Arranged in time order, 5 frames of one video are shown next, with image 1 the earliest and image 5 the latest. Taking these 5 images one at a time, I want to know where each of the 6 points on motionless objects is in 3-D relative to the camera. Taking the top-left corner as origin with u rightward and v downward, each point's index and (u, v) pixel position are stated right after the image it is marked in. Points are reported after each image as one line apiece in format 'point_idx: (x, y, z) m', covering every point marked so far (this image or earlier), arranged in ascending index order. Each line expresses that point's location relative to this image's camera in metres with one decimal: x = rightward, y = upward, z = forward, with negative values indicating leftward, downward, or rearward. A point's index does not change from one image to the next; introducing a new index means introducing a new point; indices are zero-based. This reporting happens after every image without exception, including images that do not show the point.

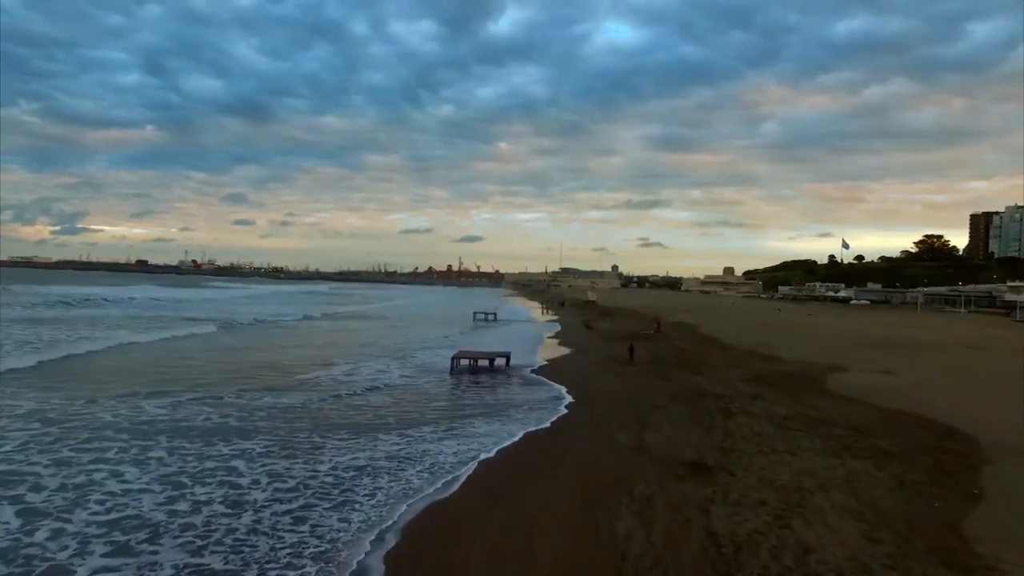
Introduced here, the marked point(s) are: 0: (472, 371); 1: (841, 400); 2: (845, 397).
0: (-1.0, -2.3, +18.1) m
1: (+6.2, -2.1, +12.4) m
2: (+6.4, -2.1, +12.8) m
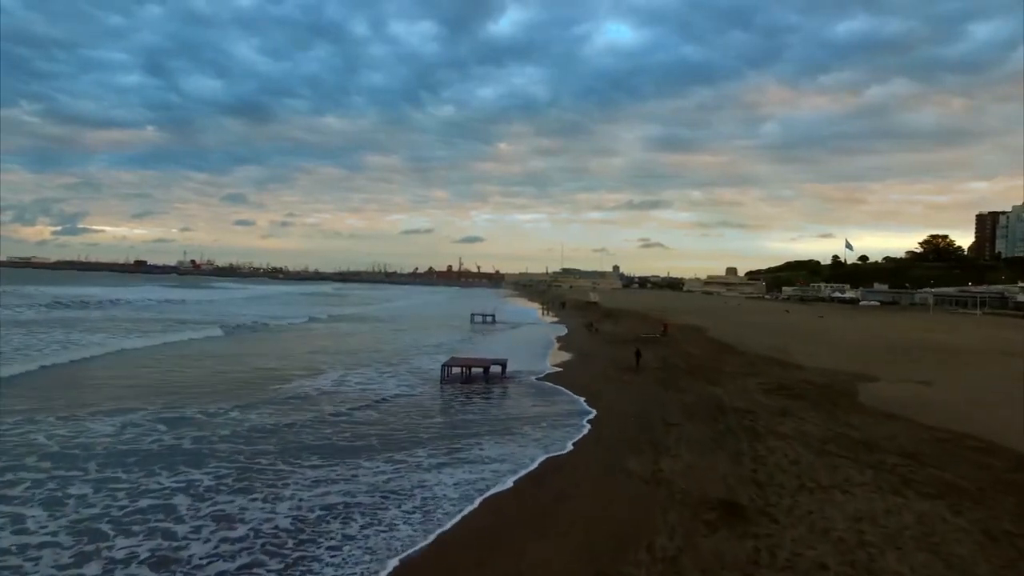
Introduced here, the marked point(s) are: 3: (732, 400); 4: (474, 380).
0: (-1.1, -2.3, +16.7) m
1: (+6.1, -2.2, +10.9) m
2: (+6.4, -2.2, +11.3) m
3: (+4.2, -2.2, +12.8) m
4: (-1.0, -2.4, +16.9) m
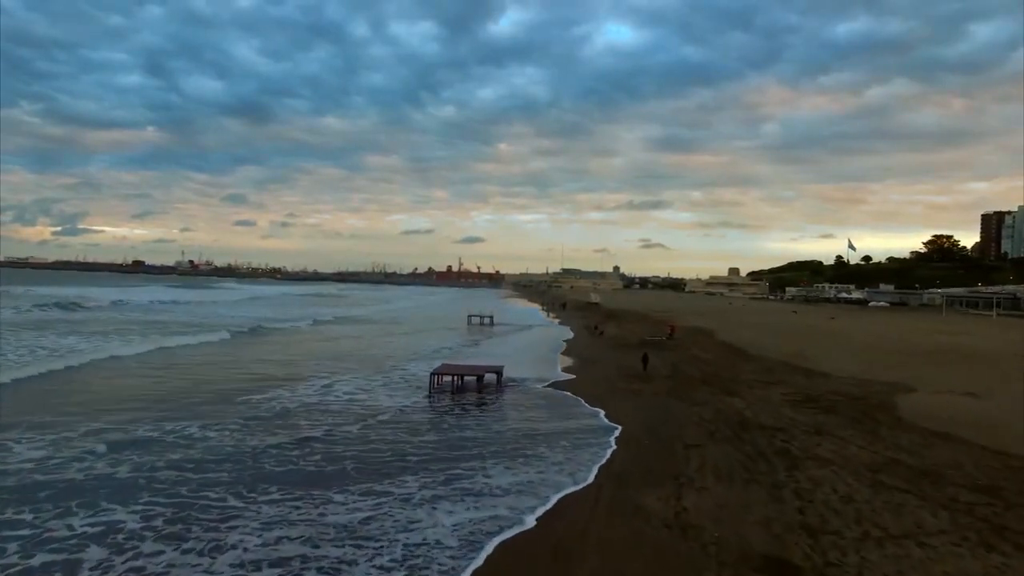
0: (-1.2, -2.3, +15.2) m
1: (+6.0, -2.2, +9.5) m
2: (+6.3, -2.2, +9.9) m
3: (+4.2, -2.2, +11.3) m
4: (-1.0, -2.4, +15.4) m
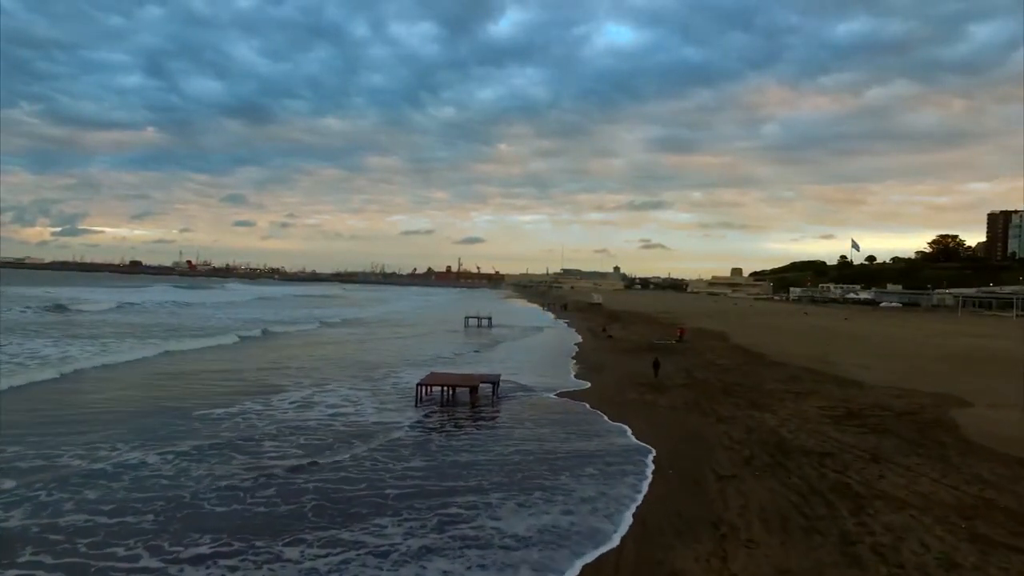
0: (-1.2, -2.3, +13.5) m
1: (+6.0, -2.1, +7.8) m
2: (+6.2, -2.1, +8.2) m
3: (+4.1, -2.1, +9.6) m
4: (-1.1, -2.3, +13.7) m
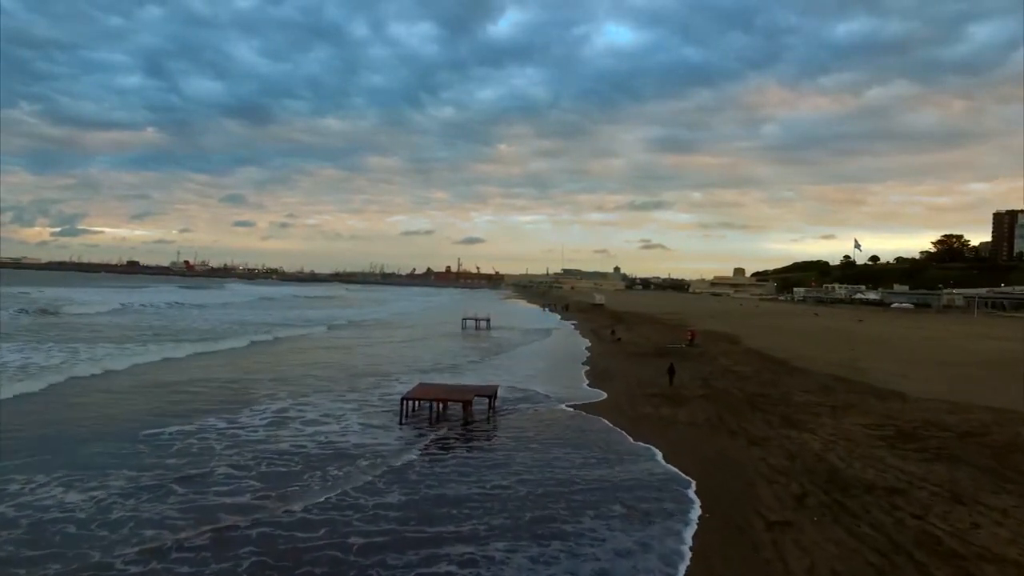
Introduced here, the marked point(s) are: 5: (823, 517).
0: (-1.2, -2.3, +12.0) m
1: (+6.0, -2.1, +6.3) m
2: (+6.3, -2.1, +6.6) m
3: (+4.1, -2.1, +8.1) m
4: (-1.1, -2.3, +12.2) m
5: (+3.1, -2.2, +6.4) m
